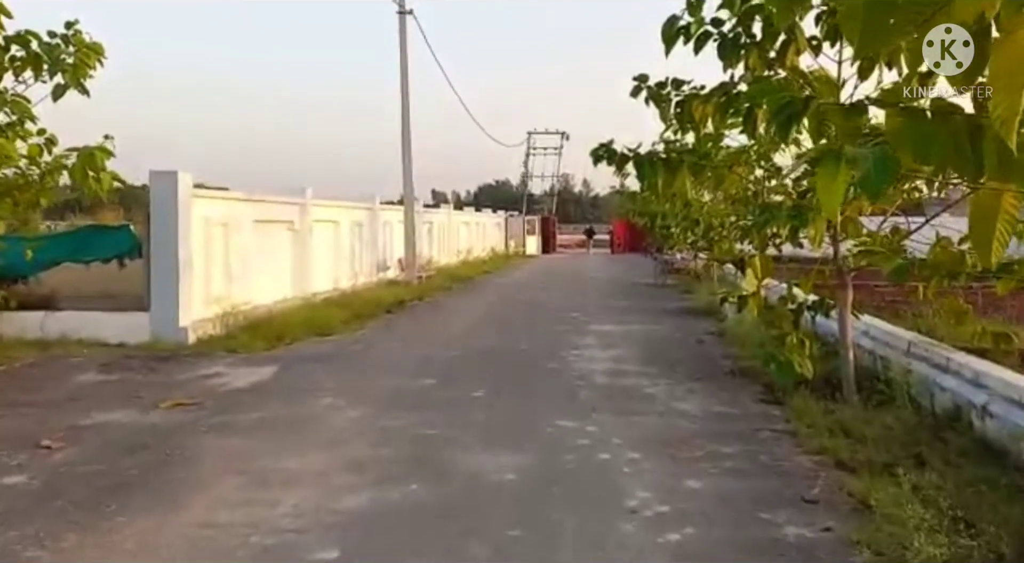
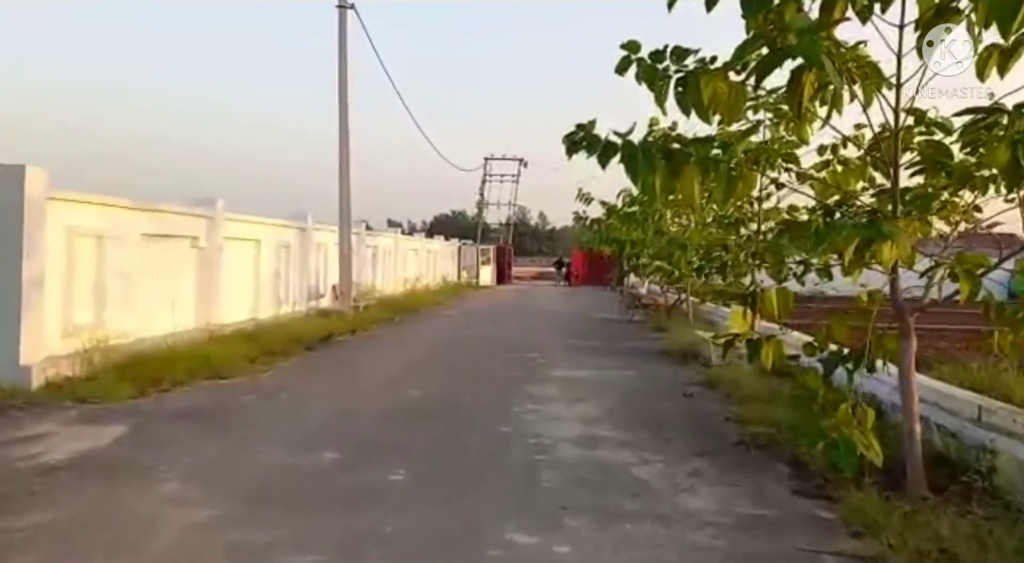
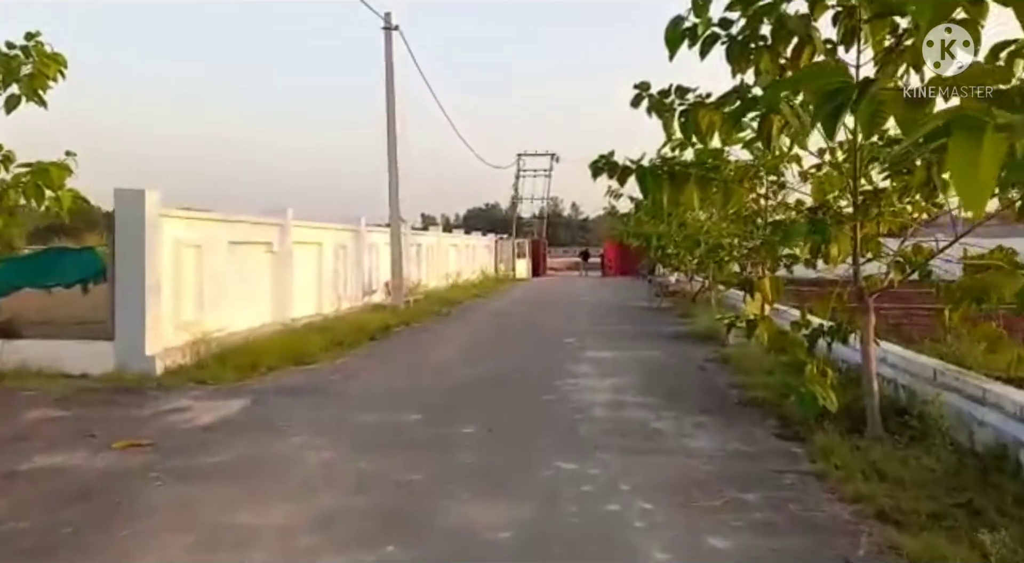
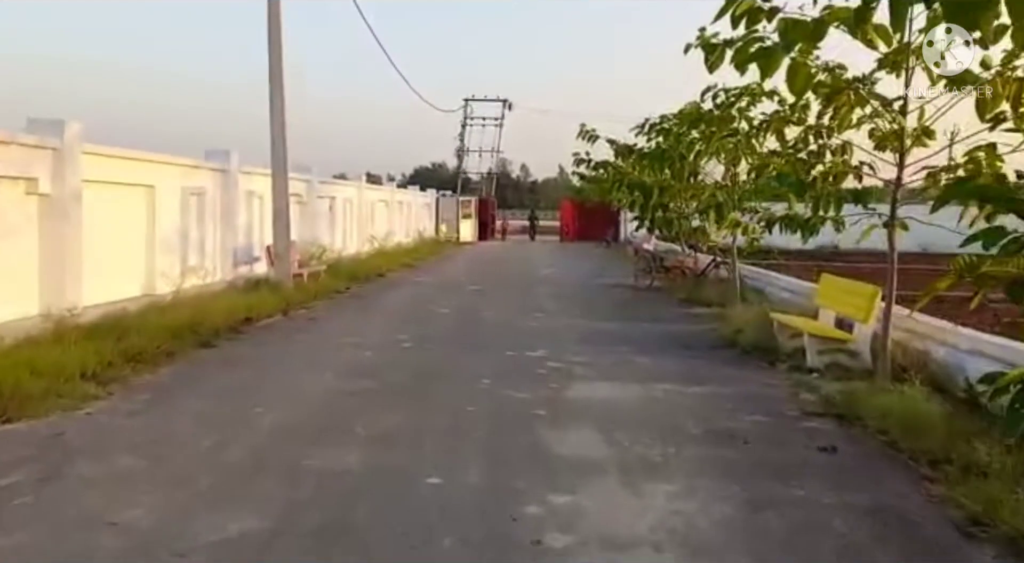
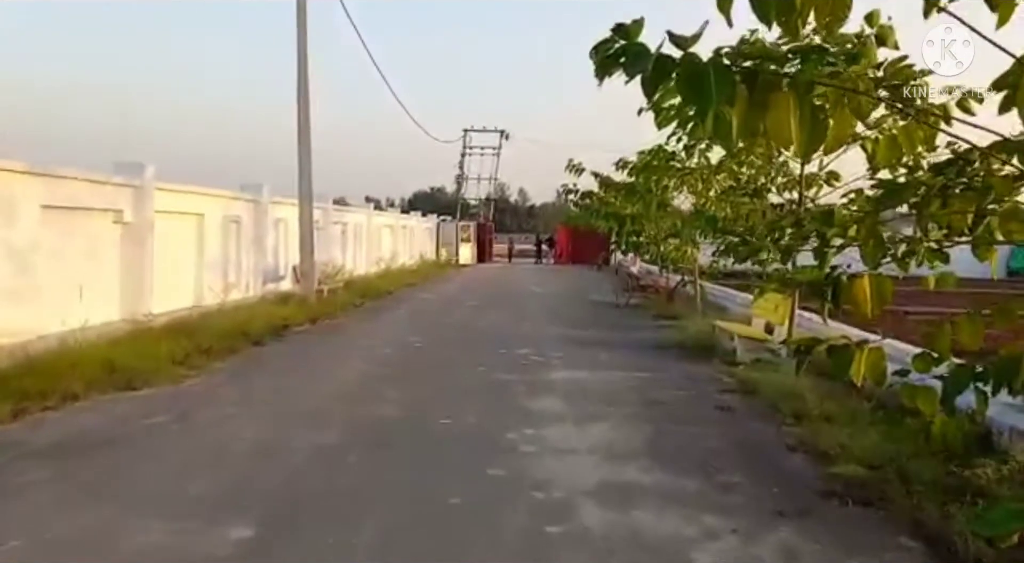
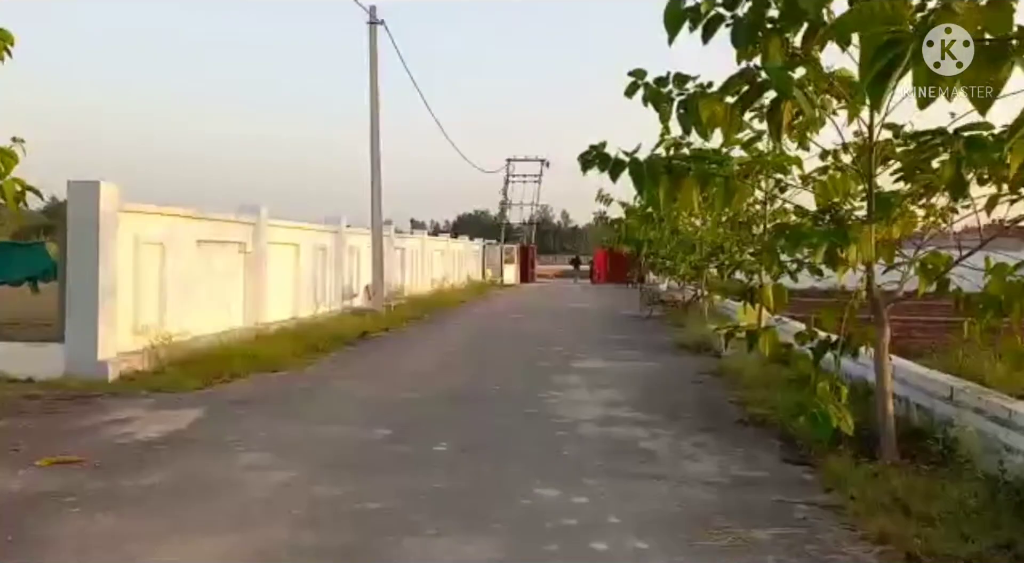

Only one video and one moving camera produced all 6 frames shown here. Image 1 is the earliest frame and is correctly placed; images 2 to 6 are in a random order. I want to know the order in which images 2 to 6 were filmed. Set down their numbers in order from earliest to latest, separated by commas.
3, 6, 2, 5, 4
